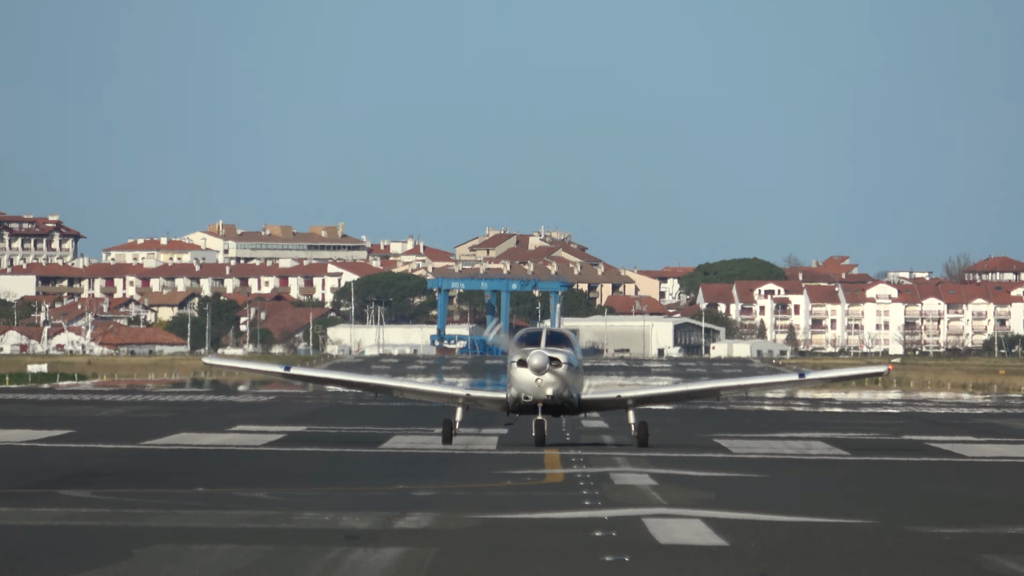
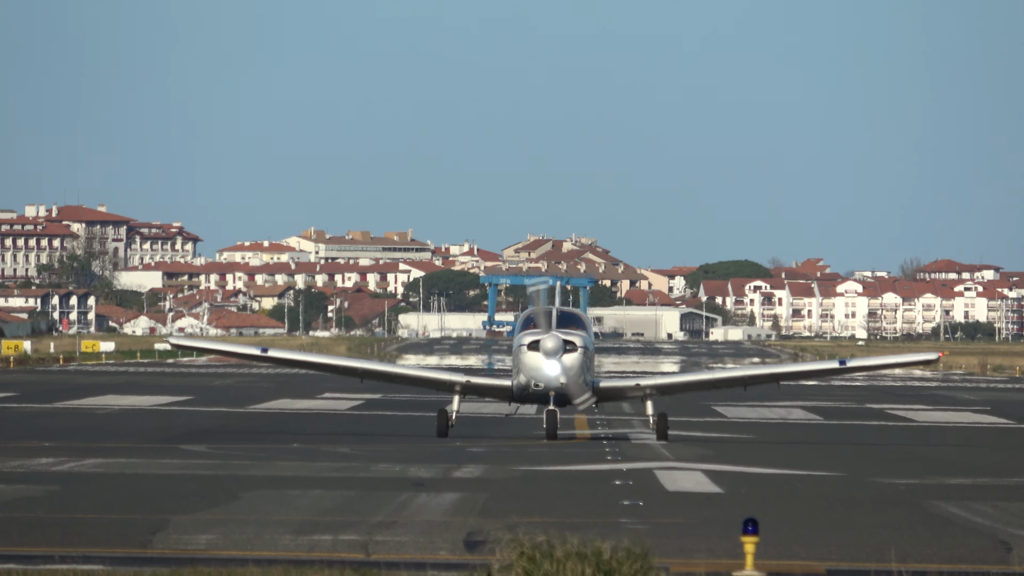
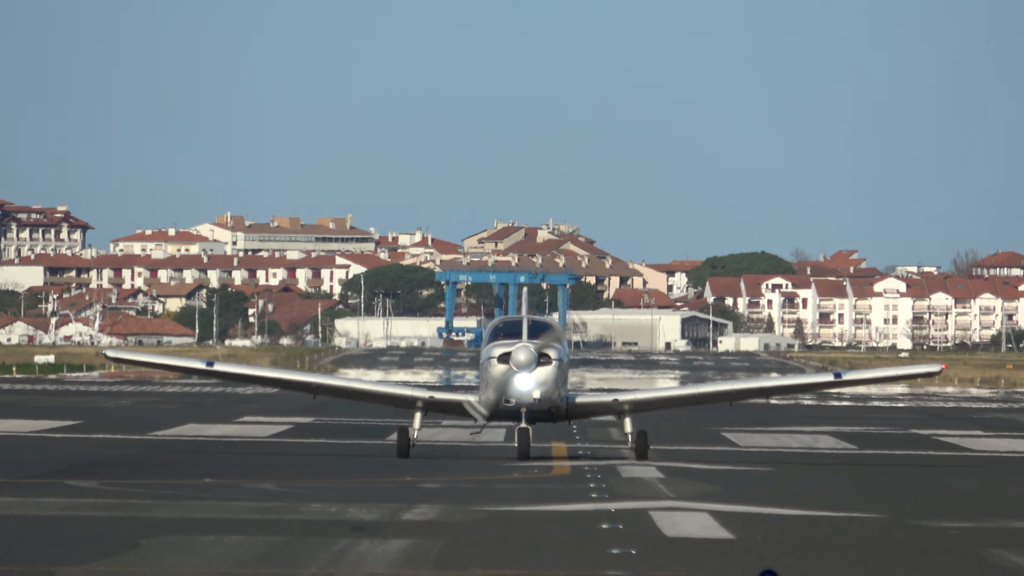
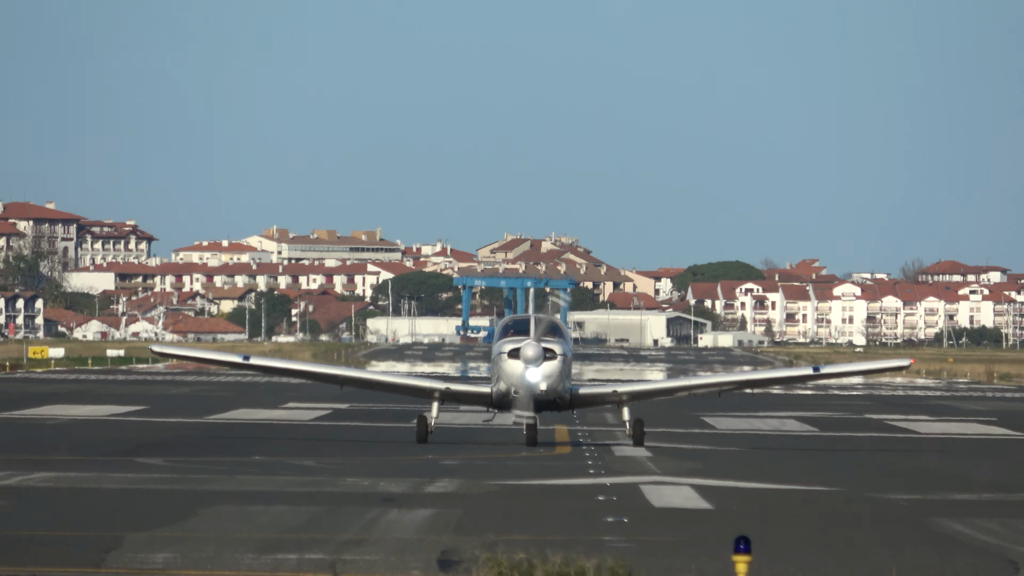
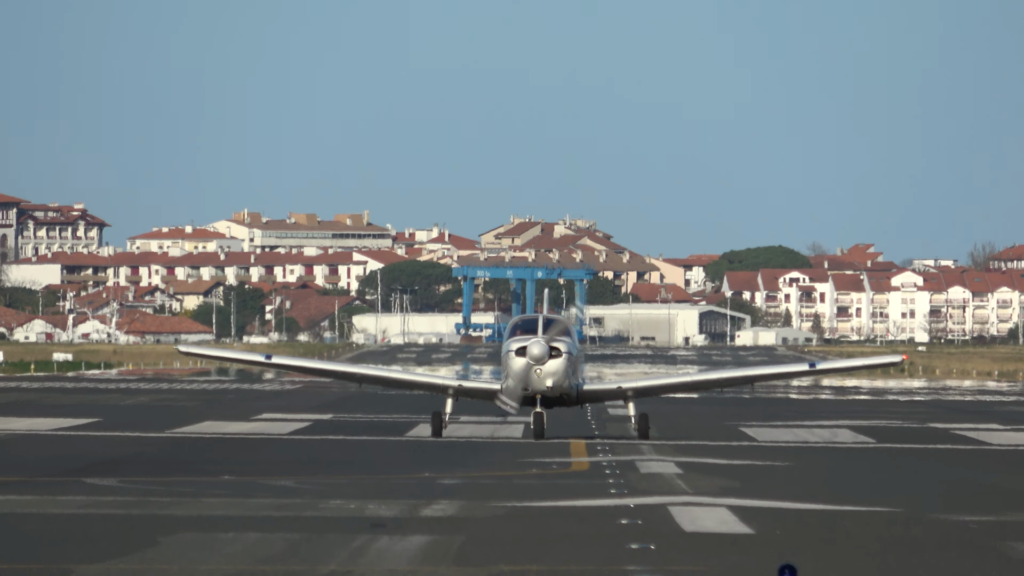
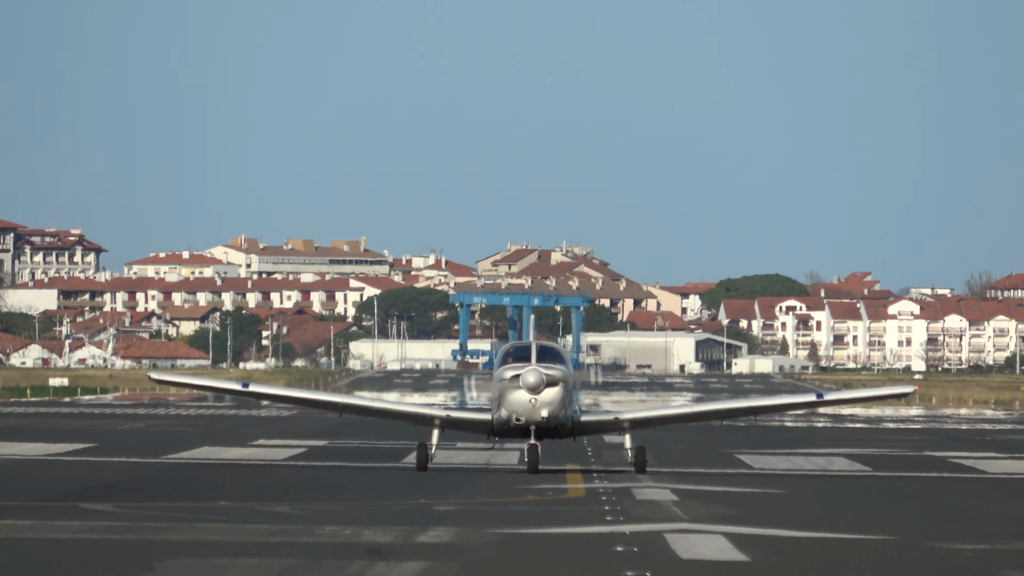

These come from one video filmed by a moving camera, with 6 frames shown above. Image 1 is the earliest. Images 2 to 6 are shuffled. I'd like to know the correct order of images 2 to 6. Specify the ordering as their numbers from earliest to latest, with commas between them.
5, 6, 3, 4, 2
